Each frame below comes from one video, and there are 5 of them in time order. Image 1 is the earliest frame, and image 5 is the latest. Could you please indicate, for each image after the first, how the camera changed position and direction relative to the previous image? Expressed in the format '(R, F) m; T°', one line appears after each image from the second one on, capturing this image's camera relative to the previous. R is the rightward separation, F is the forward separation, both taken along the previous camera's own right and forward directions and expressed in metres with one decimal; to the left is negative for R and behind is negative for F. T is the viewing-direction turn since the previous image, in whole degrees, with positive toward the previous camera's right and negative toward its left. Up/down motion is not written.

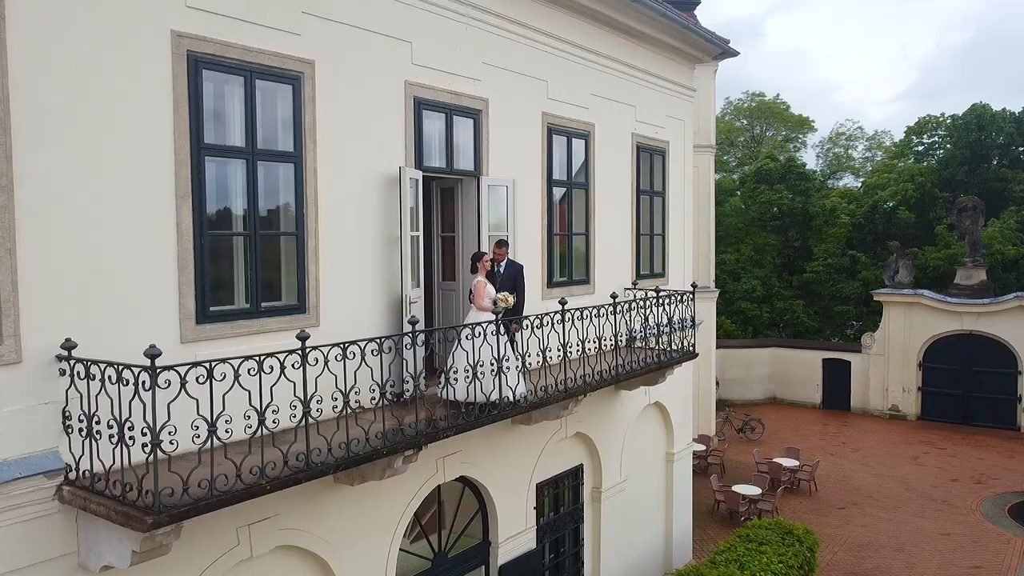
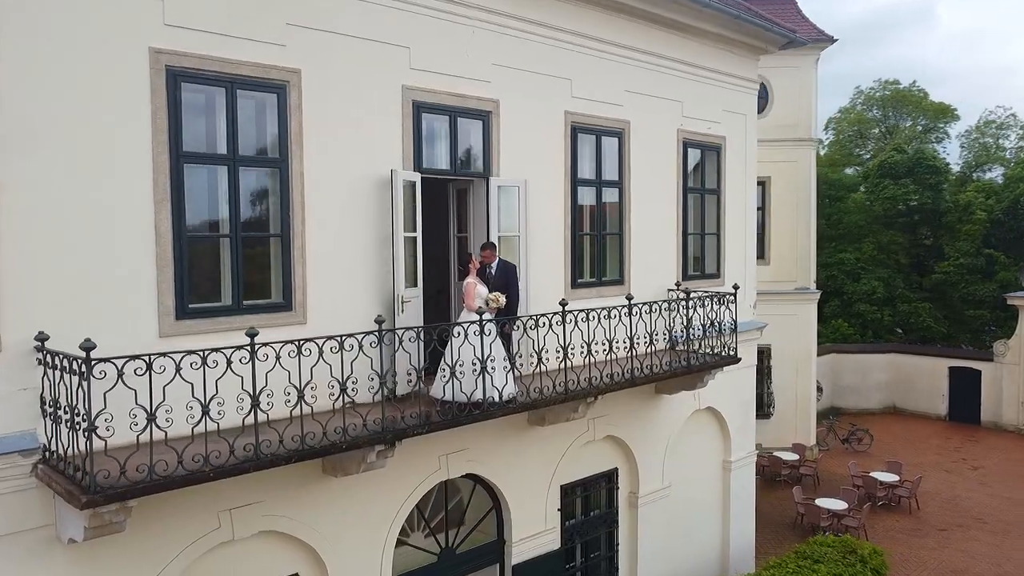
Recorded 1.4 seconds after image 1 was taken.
(+1.2, +0.1) m; -10°
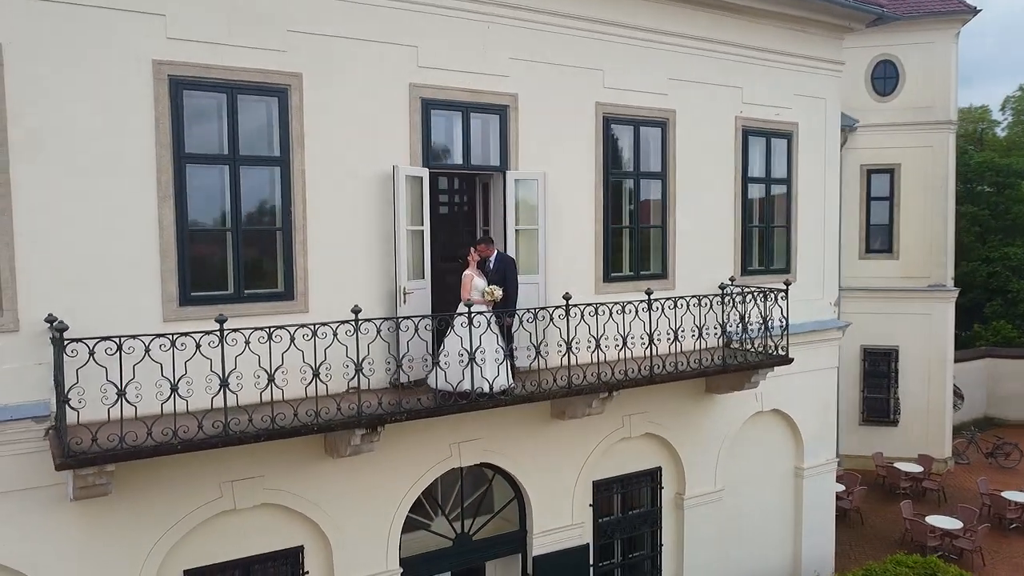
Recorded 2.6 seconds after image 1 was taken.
(+1.5, +0.1) m; -12°
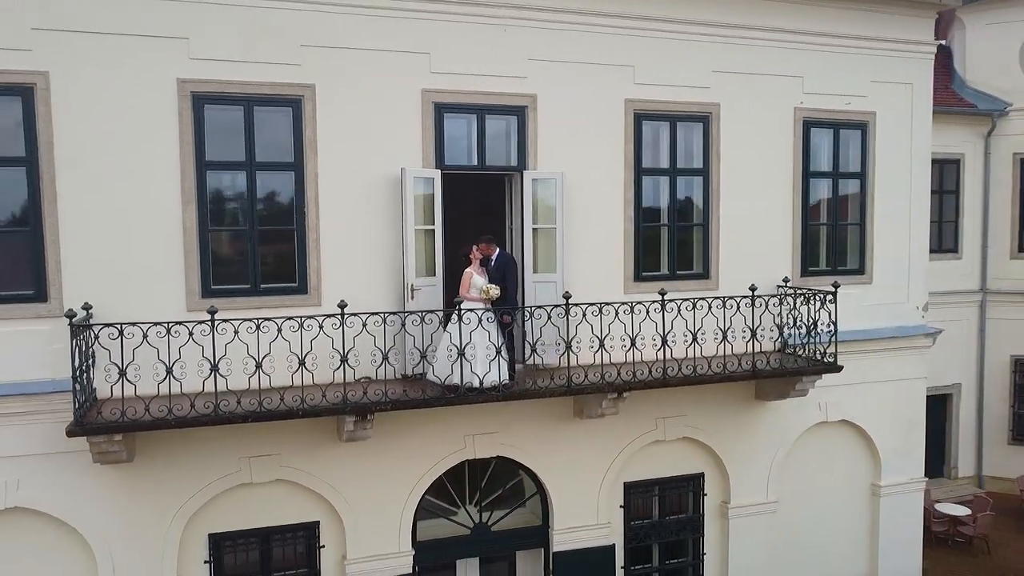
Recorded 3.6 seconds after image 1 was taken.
(+1.6, +0.1) m; -13°
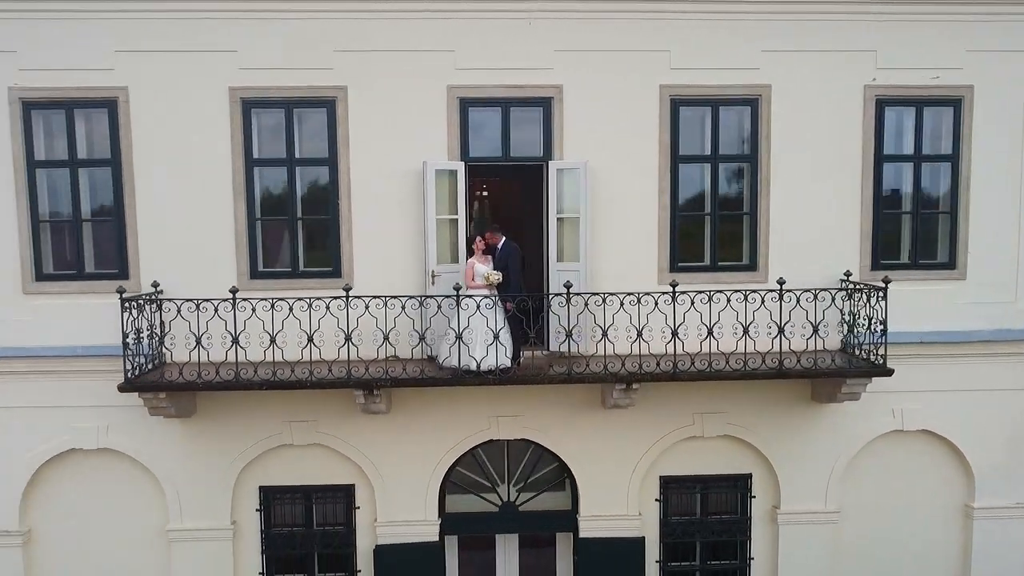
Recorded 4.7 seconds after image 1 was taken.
(+2.0, +0.1) m; -16°
